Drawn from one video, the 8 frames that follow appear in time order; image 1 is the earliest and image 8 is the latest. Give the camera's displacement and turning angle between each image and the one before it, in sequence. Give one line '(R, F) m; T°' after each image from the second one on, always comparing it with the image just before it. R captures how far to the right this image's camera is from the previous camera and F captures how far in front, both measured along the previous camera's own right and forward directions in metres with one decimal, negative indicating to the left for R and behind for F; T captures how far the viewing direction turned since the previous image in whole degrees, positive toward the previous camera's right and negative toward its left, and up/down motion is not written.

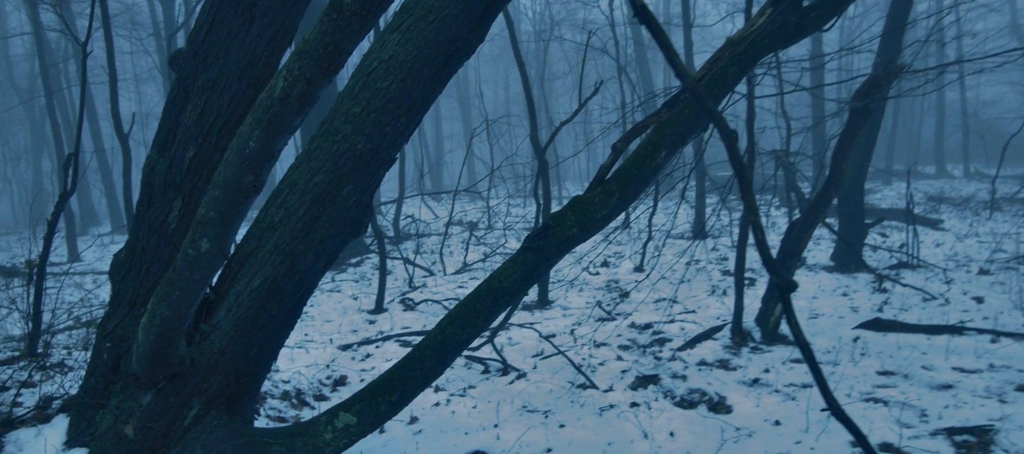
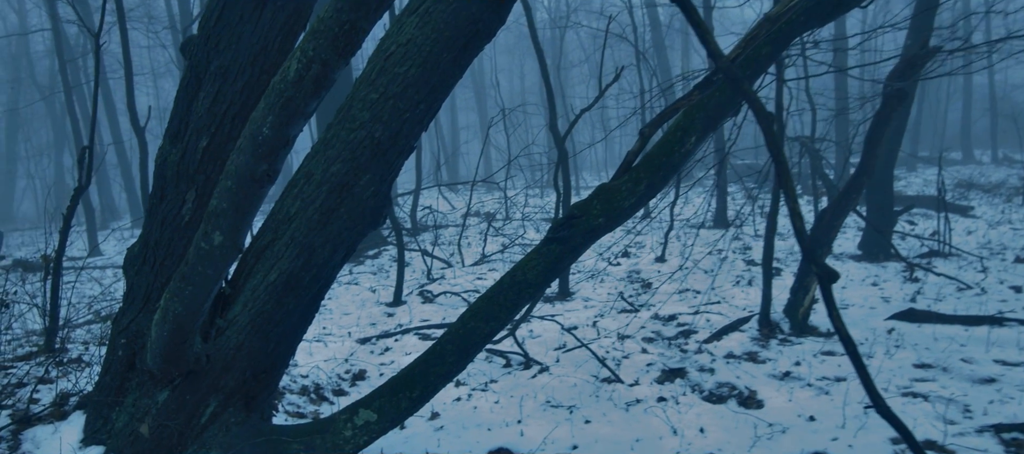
(-0.1, +0.2) m; -1°
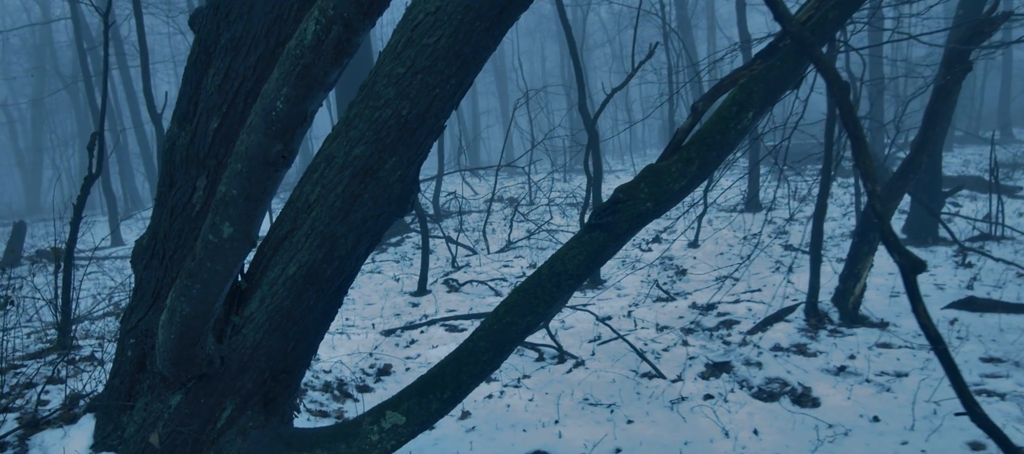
(-0.1, +0.5) m; -1°
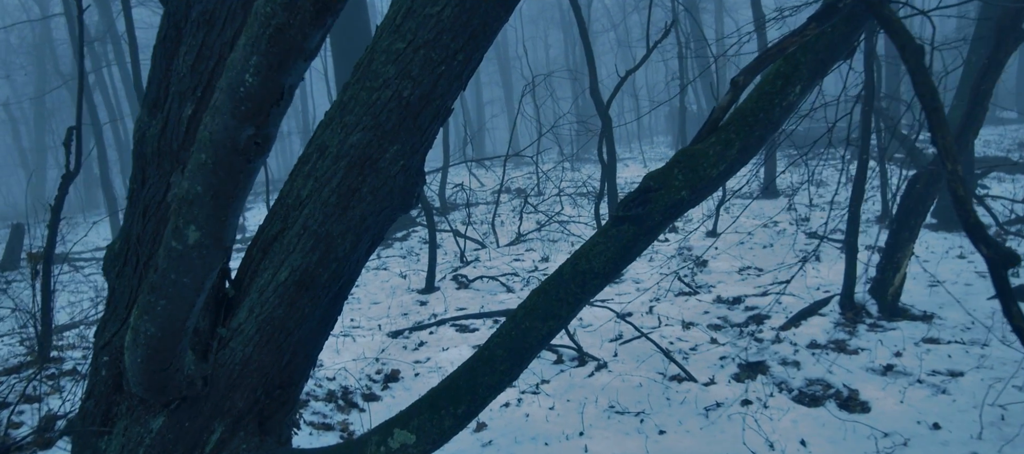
(-0.1, +0.6) m; 0°
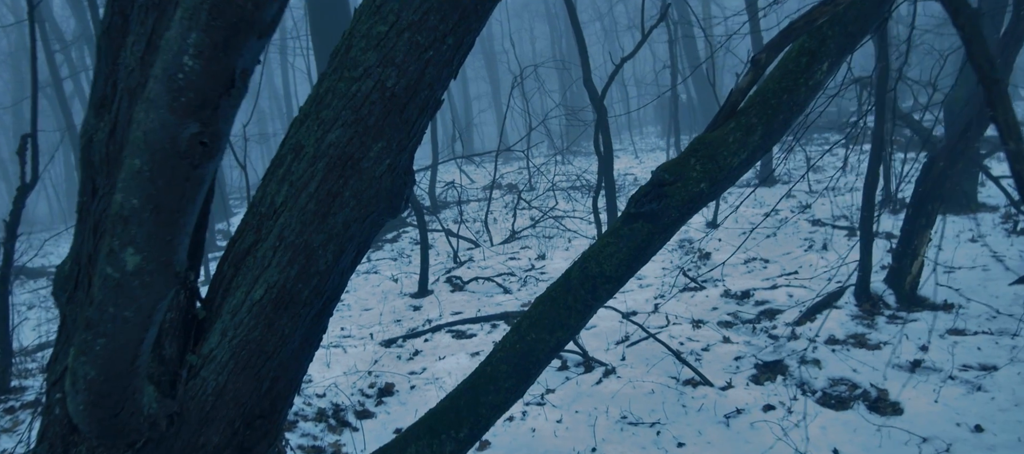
(0.0, +0.5) m; +1°
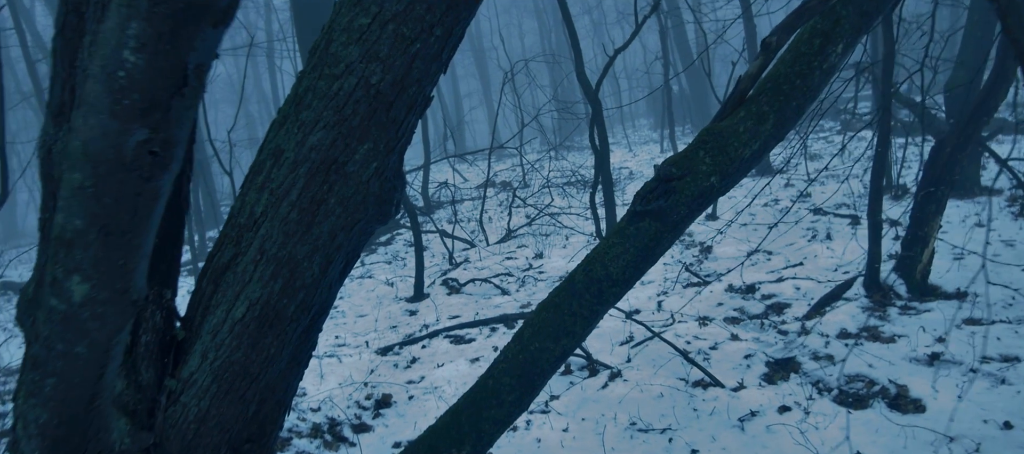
(0.0, +0.3) m; 0°
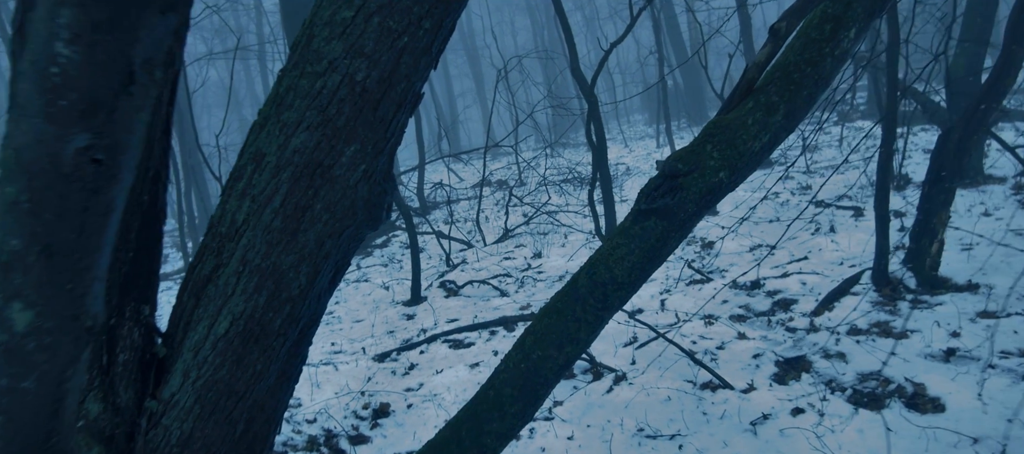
(0.0, +0.2) m; 0°
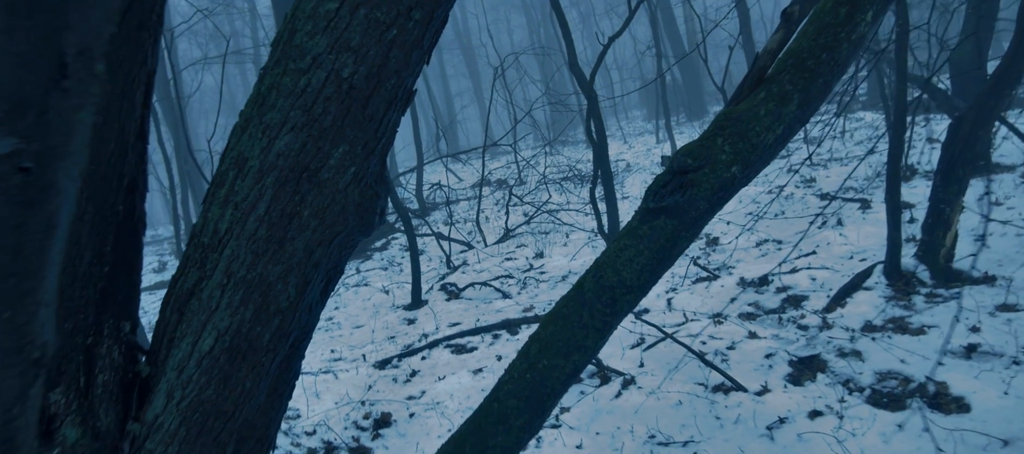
(0.0, +0.2) m; 0°
